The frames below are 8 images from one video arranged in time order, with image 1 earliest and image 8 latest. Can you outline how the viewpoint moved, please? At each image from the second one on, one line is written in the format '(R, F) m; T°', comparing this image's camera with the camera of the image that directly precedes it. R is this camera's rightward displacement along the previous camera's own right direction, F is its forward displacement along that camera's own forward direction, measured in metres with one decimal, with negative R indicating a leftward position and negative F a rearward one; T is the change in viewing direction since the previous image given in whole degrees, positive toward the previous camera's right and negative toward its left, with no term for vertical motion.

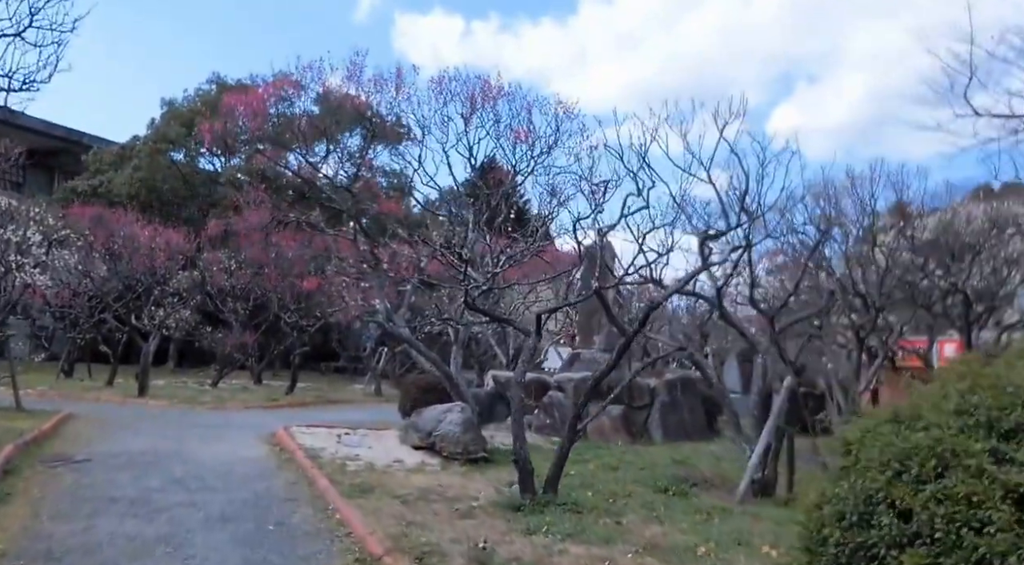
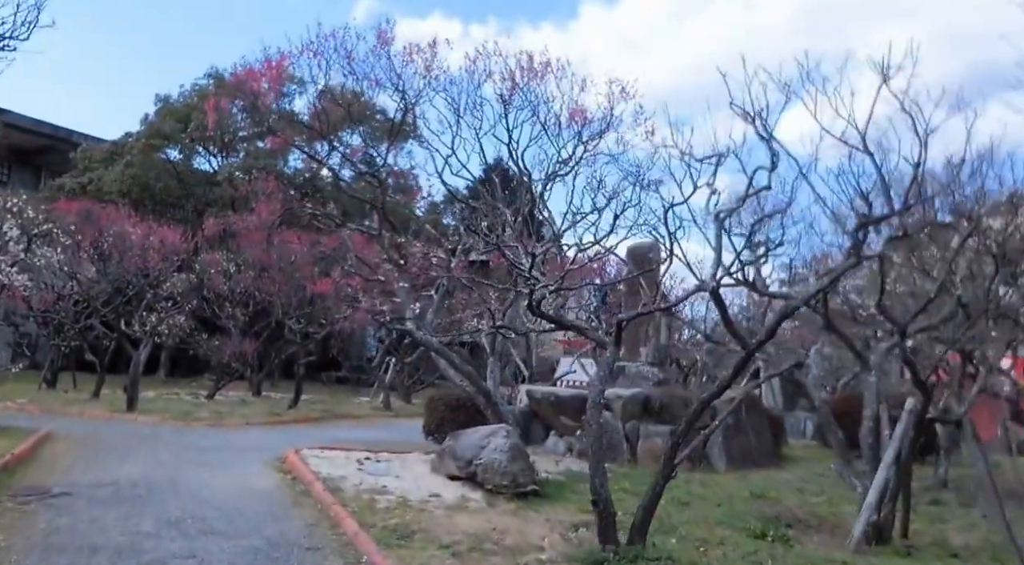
(-0.7, +1.5) m; 0°
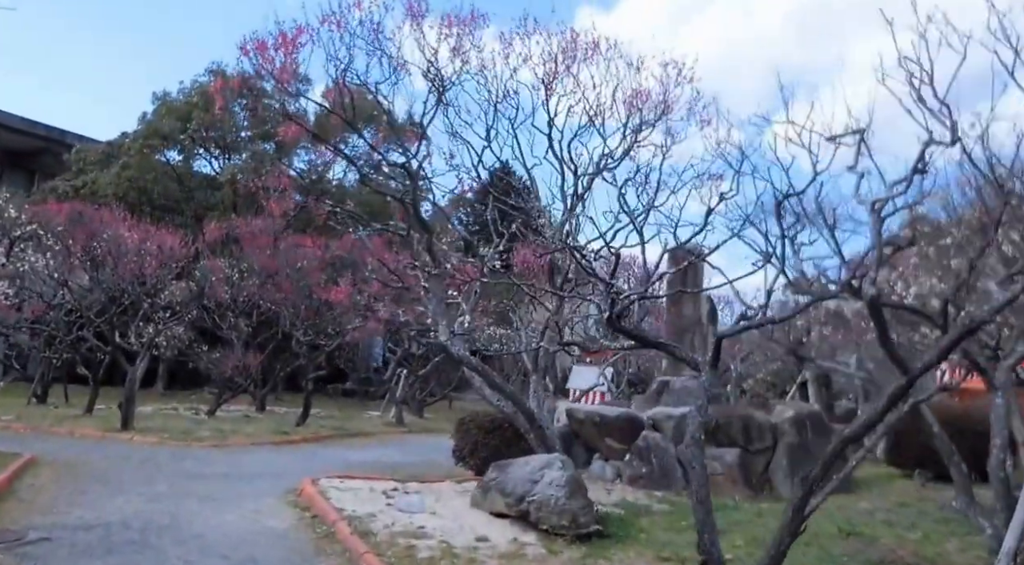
(-0.5, +1.2) m; 0°
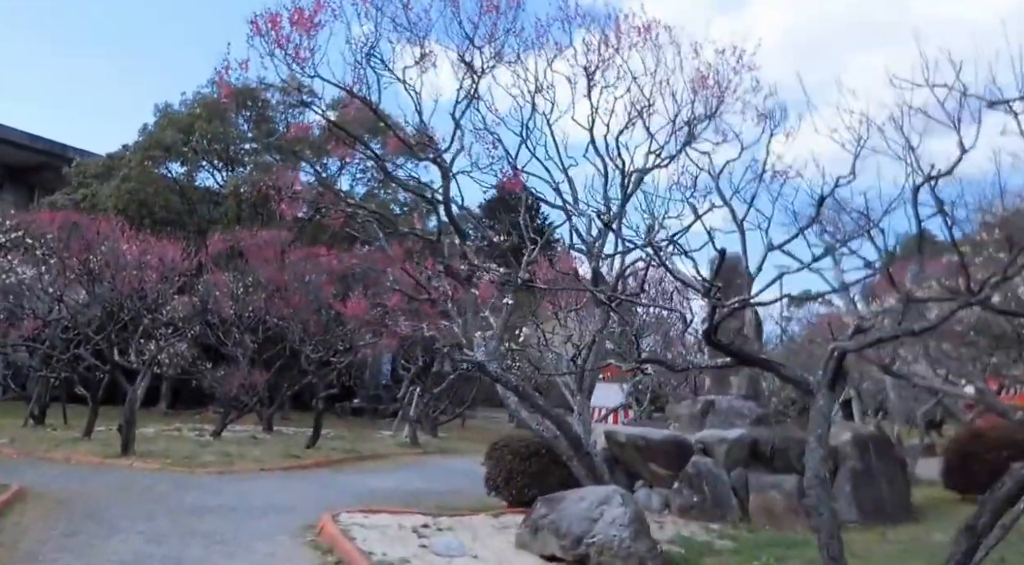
(-0.4, +0.9) m; 0°
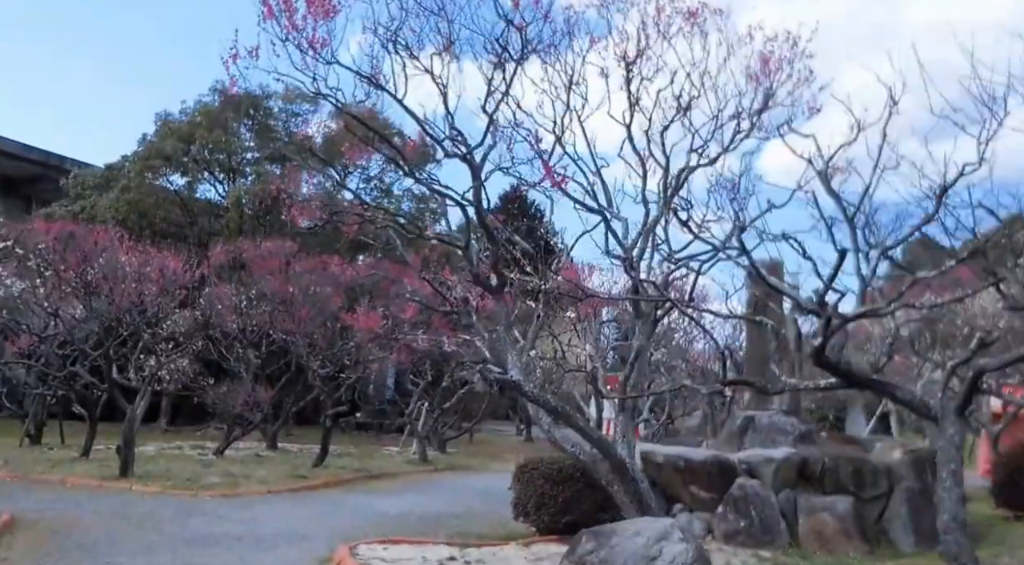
(-0.3, +0.7) m; 0°
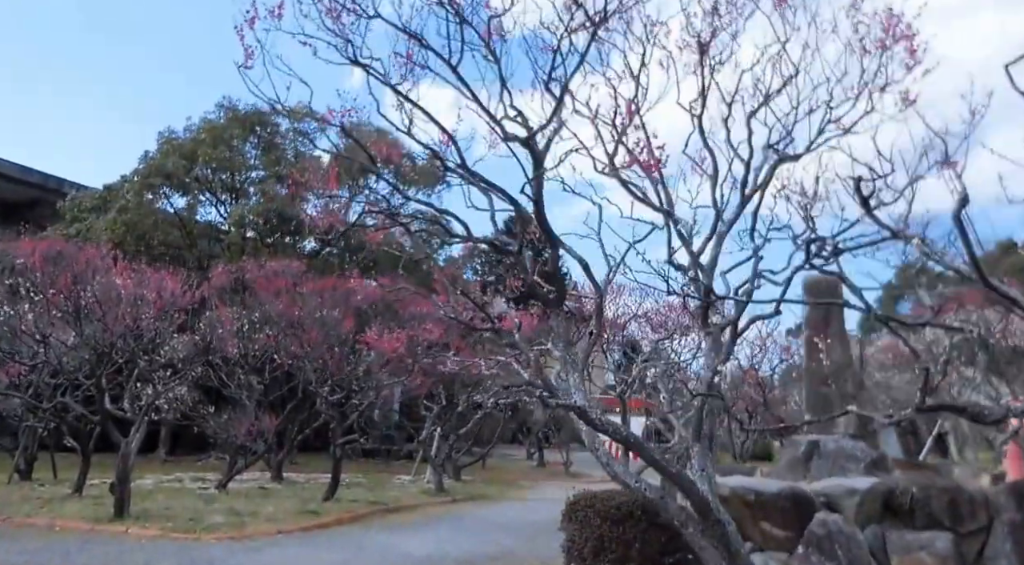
(-0.5, +1.0) m; 0°
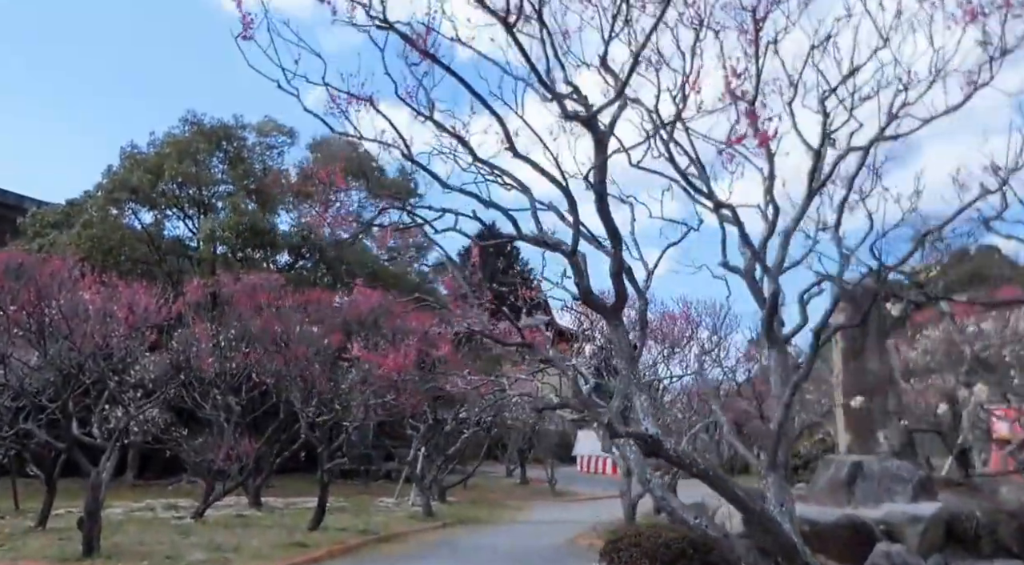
(-0.5, +0.8) m; +2°
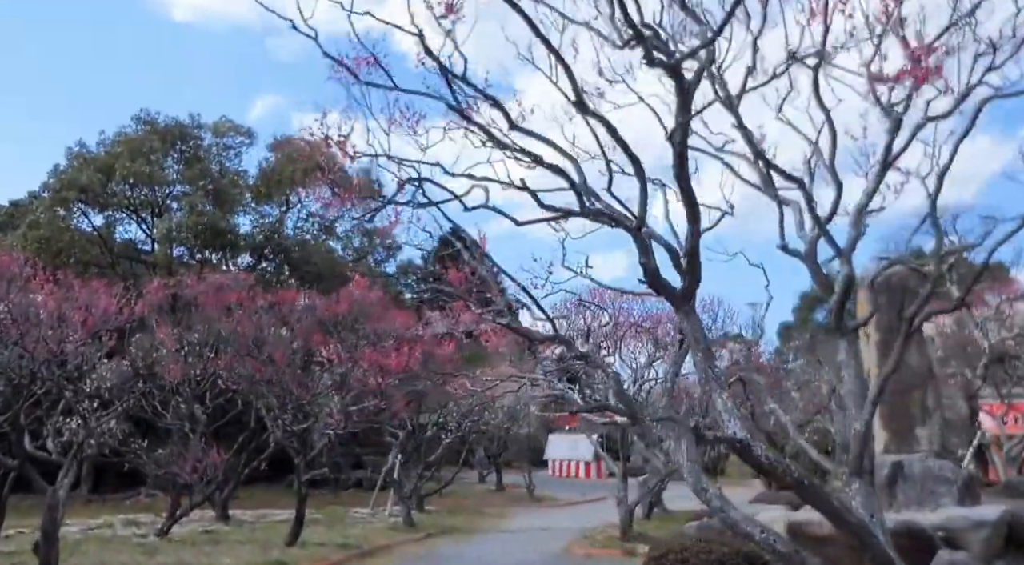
(-0.5, +0.8) m; +3°
